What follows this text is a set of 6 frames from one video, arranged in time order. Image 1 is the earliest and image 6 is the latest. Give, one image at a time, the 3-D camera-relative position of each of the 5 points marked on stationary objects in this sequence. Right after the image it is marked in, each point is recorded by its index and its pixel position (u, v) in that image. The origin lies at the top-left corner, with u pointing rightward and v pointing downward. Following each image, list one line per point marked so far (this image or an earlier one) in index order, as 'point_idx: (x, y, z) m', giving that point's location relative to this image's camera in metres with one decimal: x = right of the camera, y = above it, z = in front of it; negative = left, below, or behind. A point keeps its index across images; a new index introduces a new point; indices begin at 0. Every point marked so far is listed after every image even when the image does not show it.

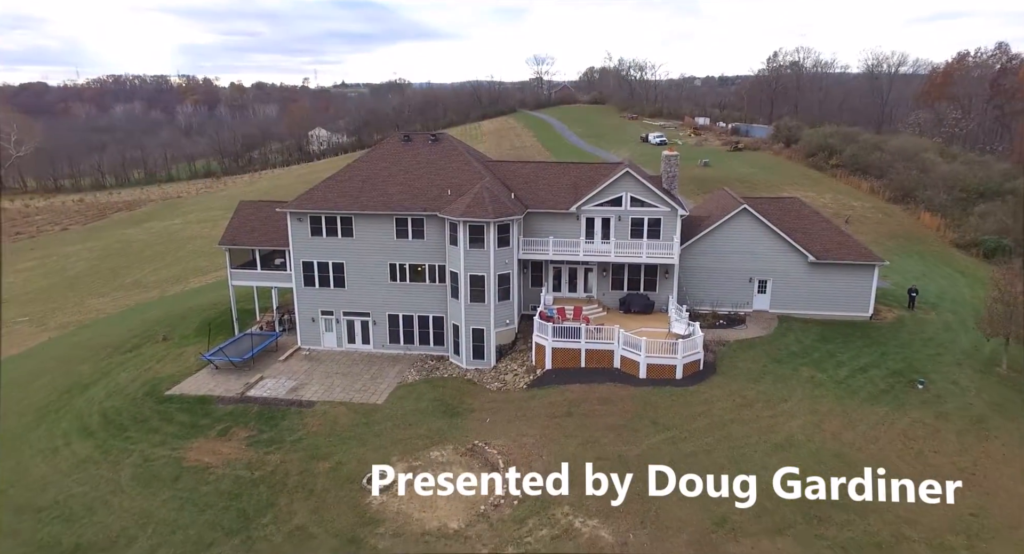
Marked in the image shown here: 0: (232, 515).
0: (-8.2, -7.0, +18.2) m
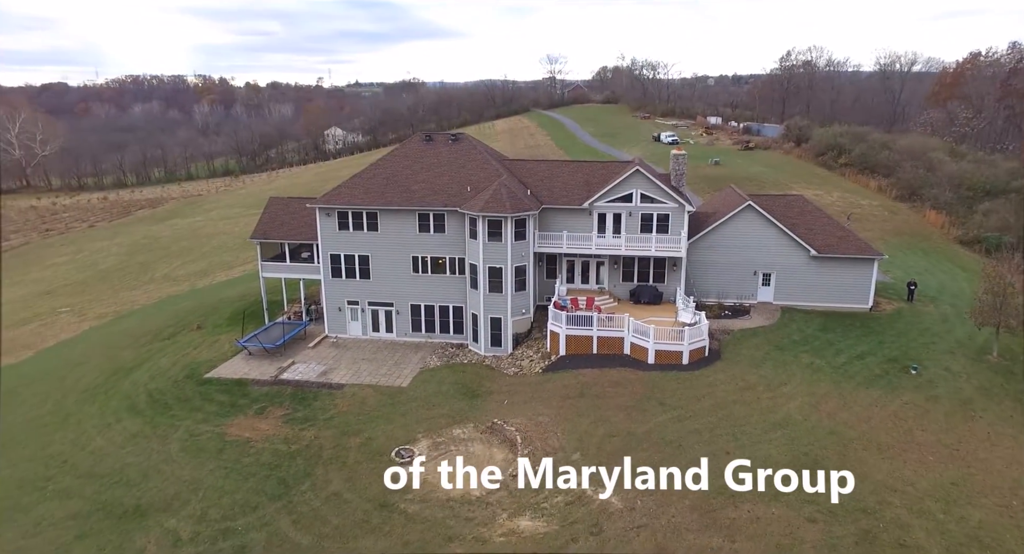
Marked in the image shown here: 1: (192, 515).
0: (-7.6, -6.6, +20.0) m
1: (-9.6, -7.2, +18.7) m
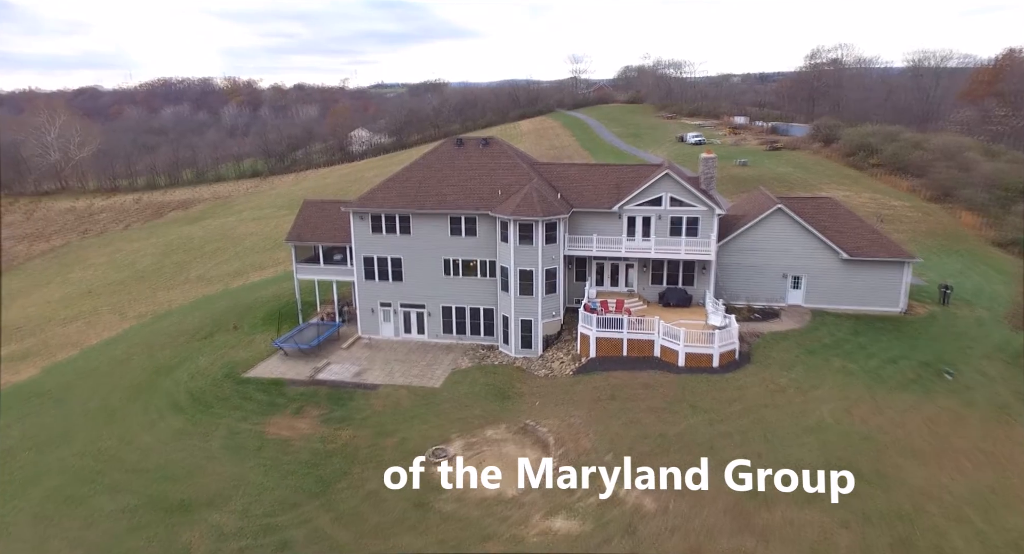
0: (-6.5, -6.7, +20.6) m
1: (-8.6, -7.3, +19.4) m
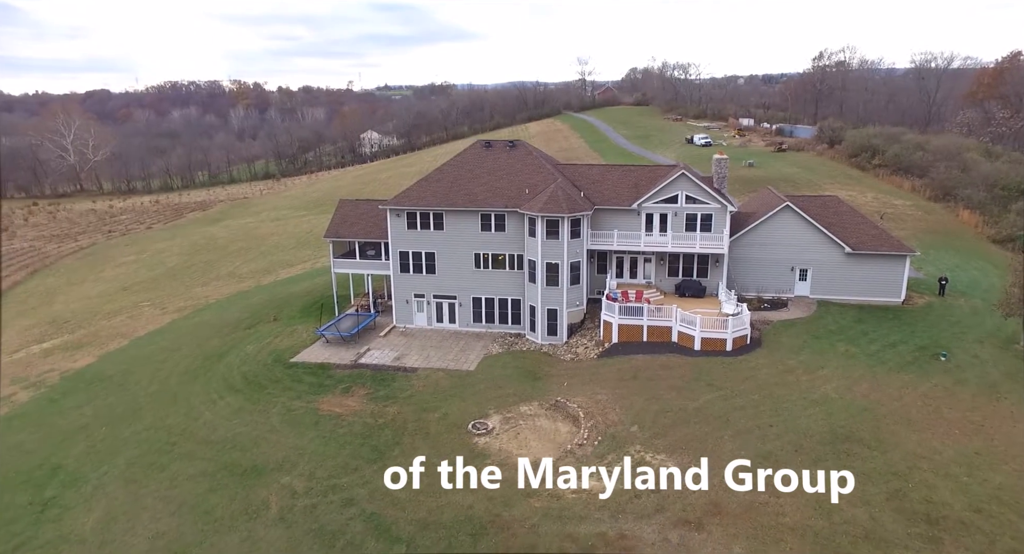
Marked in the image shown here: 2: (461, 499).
0: (-5.3, -6.3, +22.9) m
1: (-7.3, -6.9, +21.7) m
2: (-1.6, -7.1, +19.8) m
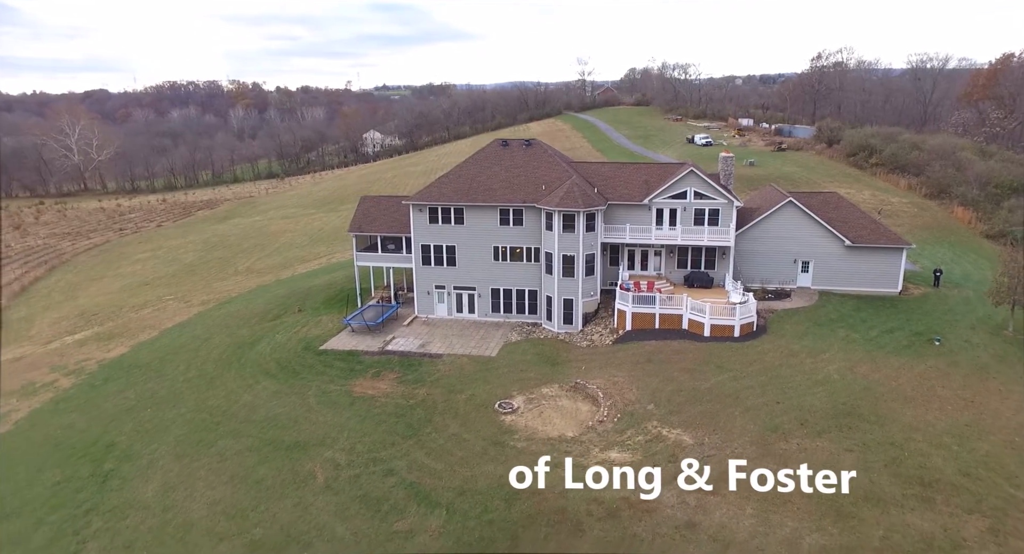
0: (-4.3, -5.9, +24.6) m
1: (-6.3, -6.5, +23.4) m
2: (-0.6, -6.6, +21.5) m
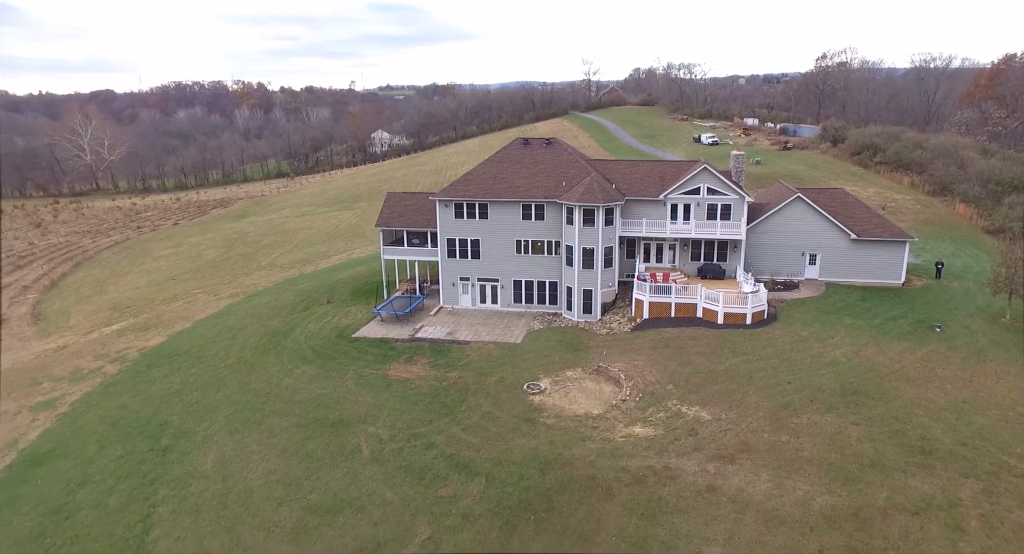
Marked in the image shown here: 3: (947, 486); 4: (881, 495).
0: (-3.1, -5.5, +26.4) m
1: (-5.1, -6.0, +25.2) m
2: (+0.5, -6.2, +23.3) m
3: (+13.4, -6.4, +19.1) m
4: (+11.3, -6.7, +19.0) m
